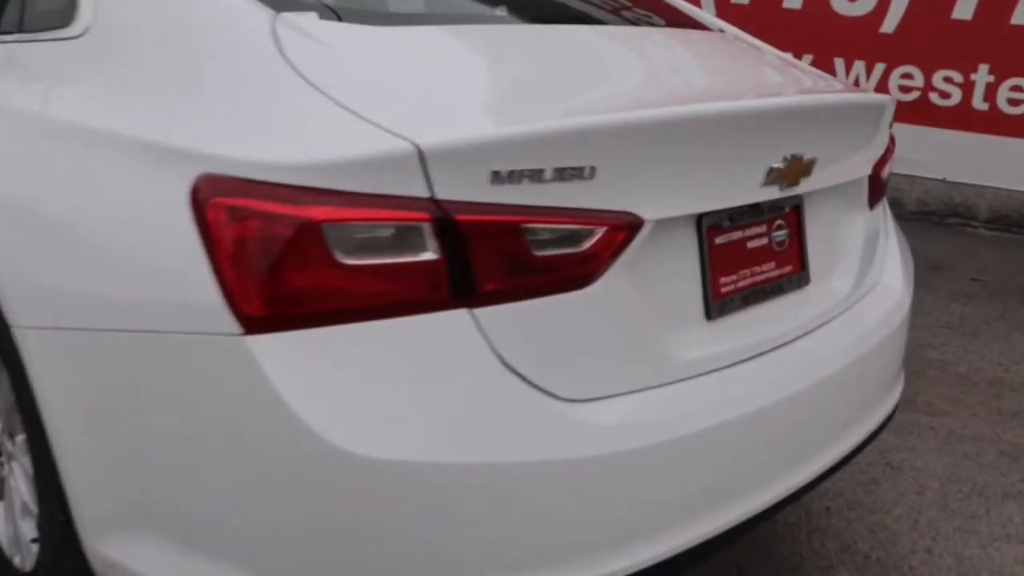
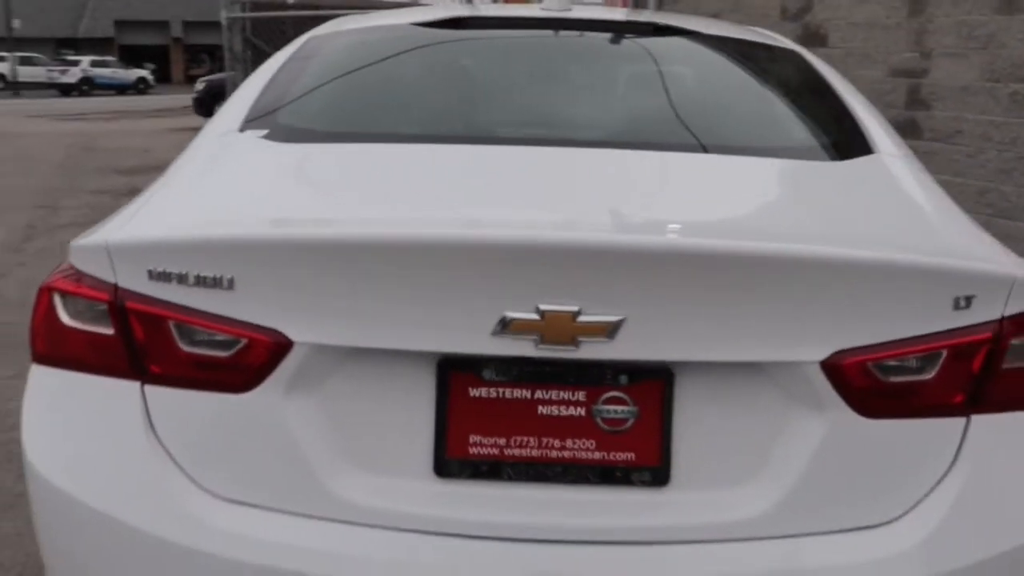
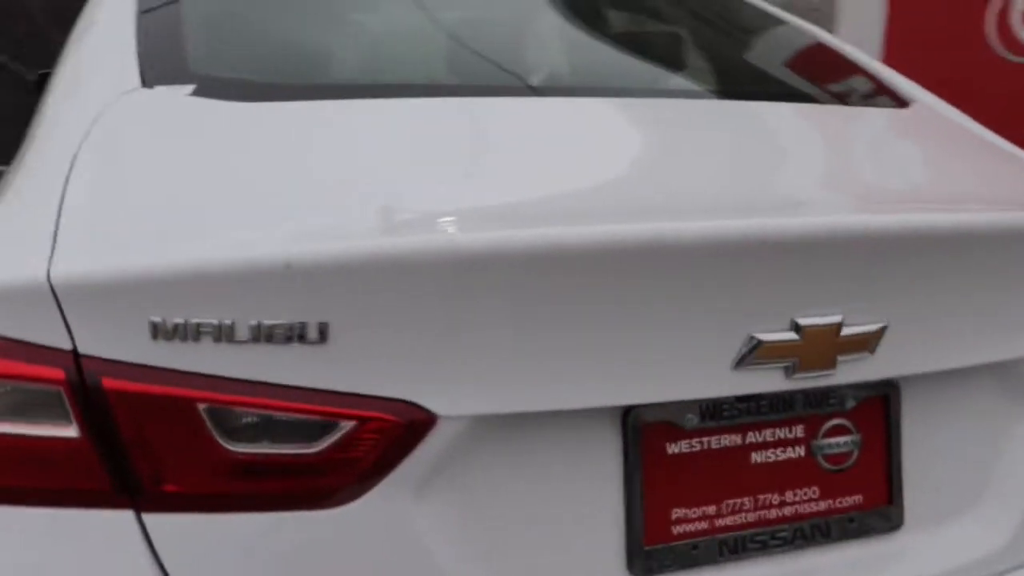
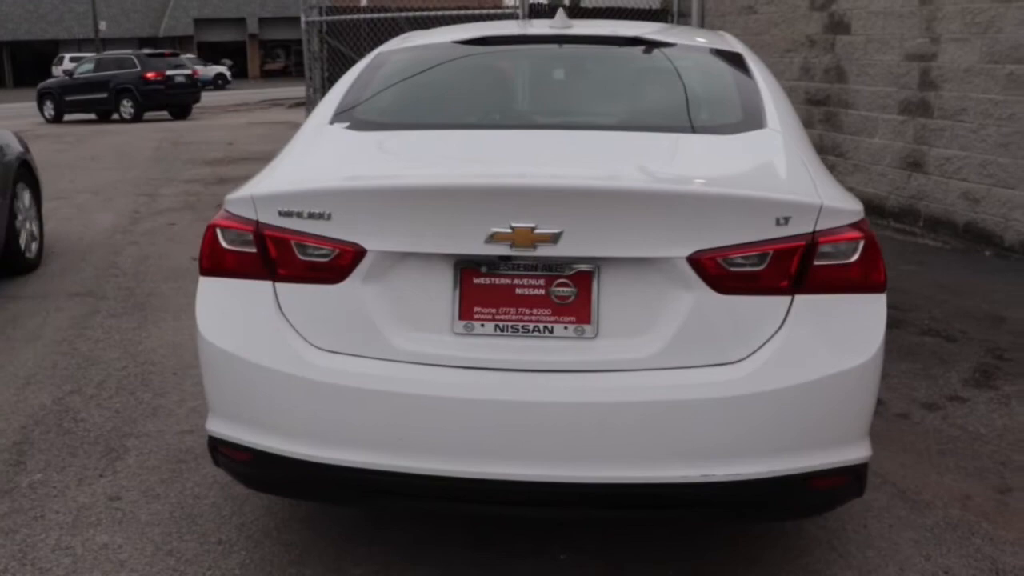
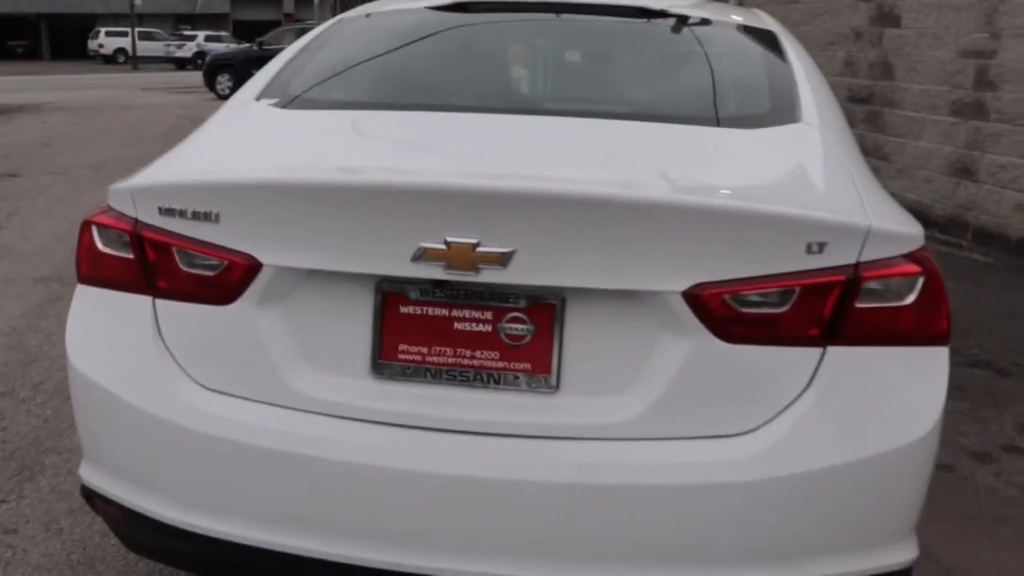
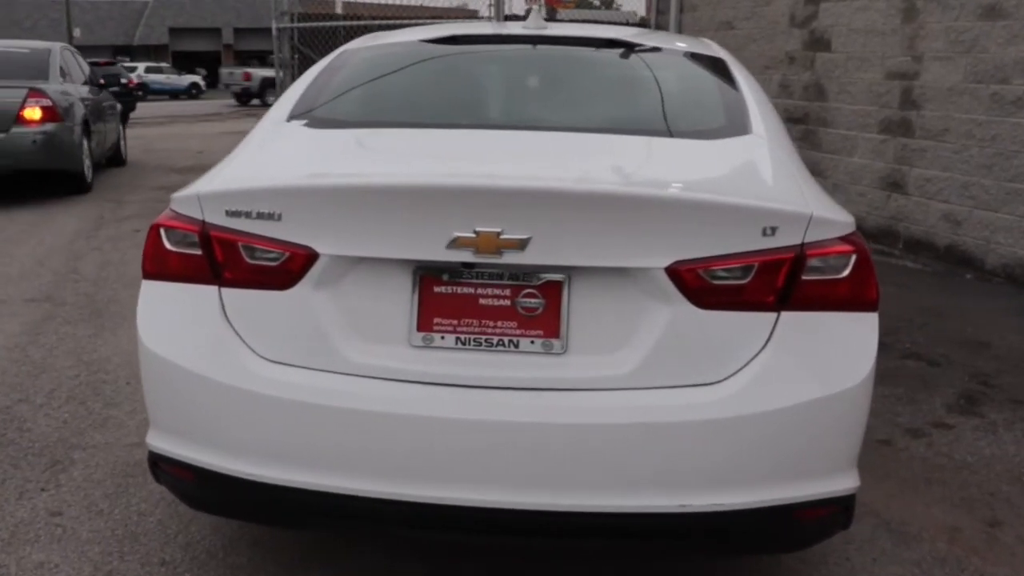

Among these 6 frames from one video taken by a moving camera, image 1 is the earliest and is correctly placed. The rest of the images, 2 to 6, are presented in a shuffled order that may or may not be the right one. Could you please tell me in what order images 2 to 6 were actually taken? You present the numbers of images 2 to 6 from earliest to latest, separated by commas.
3, 2, 5, 4, 6
